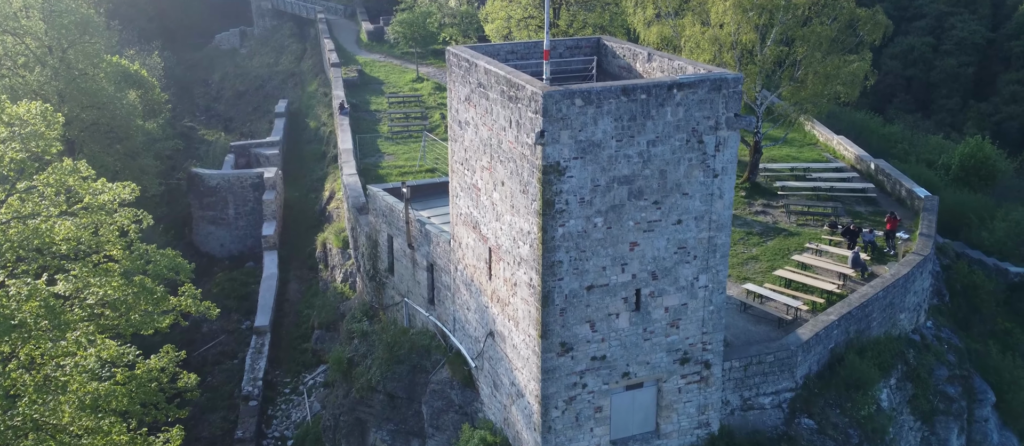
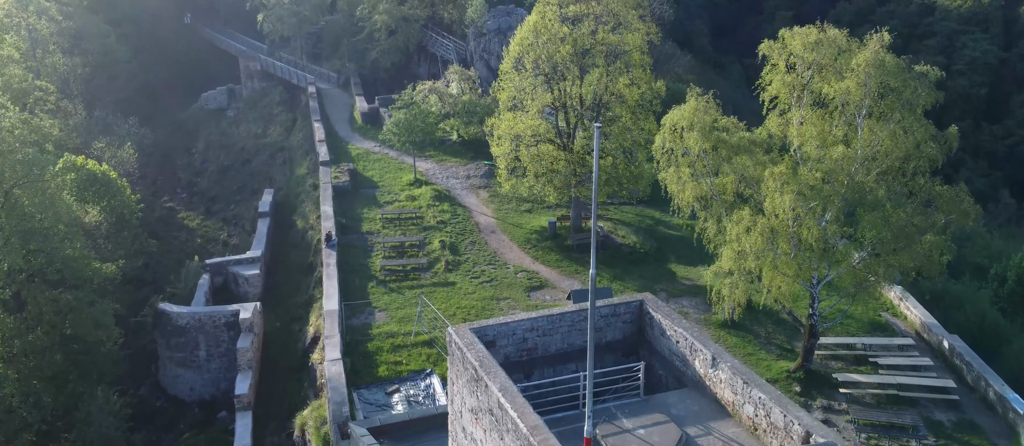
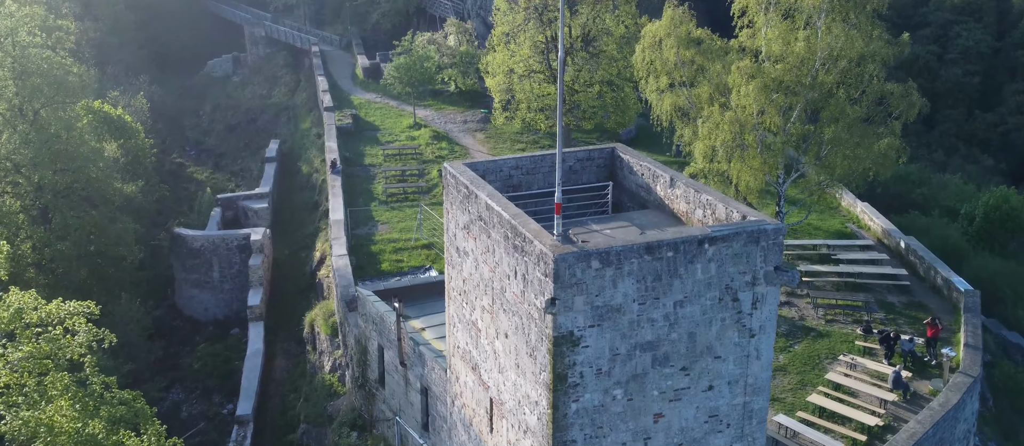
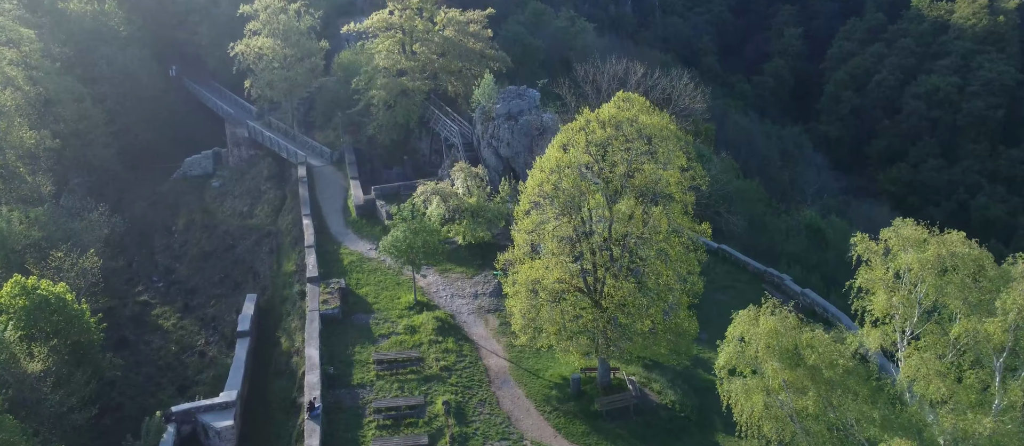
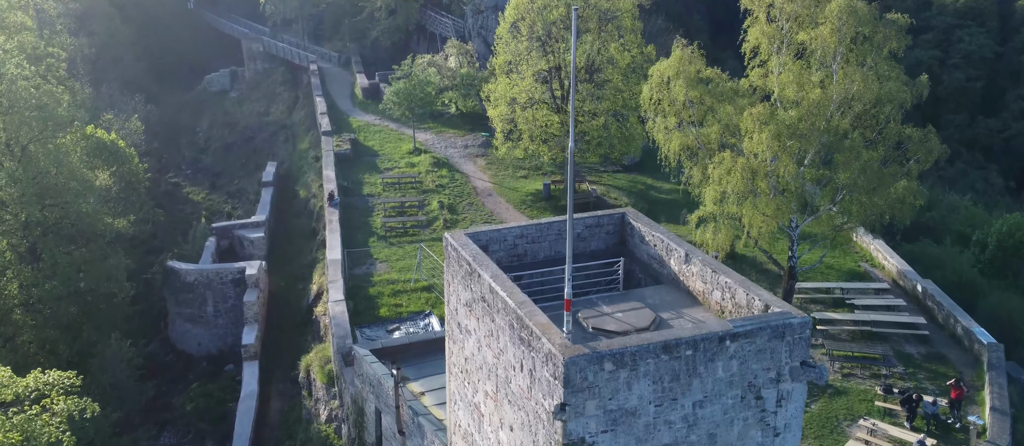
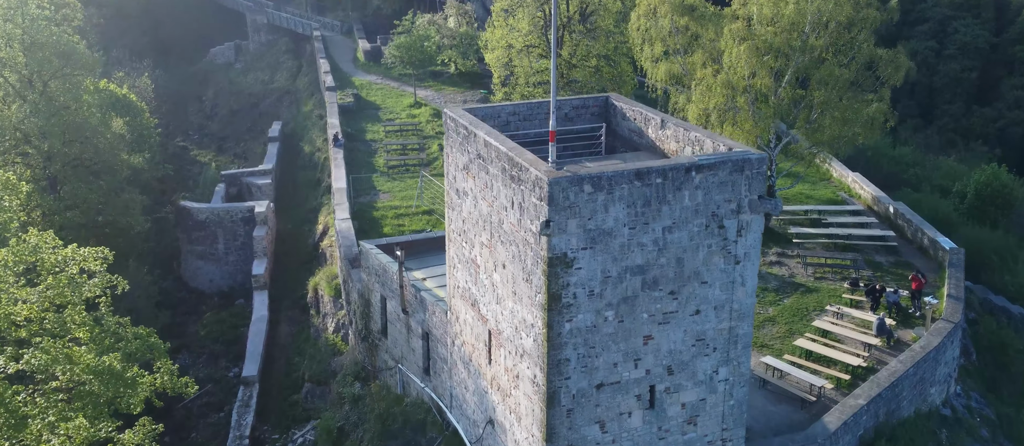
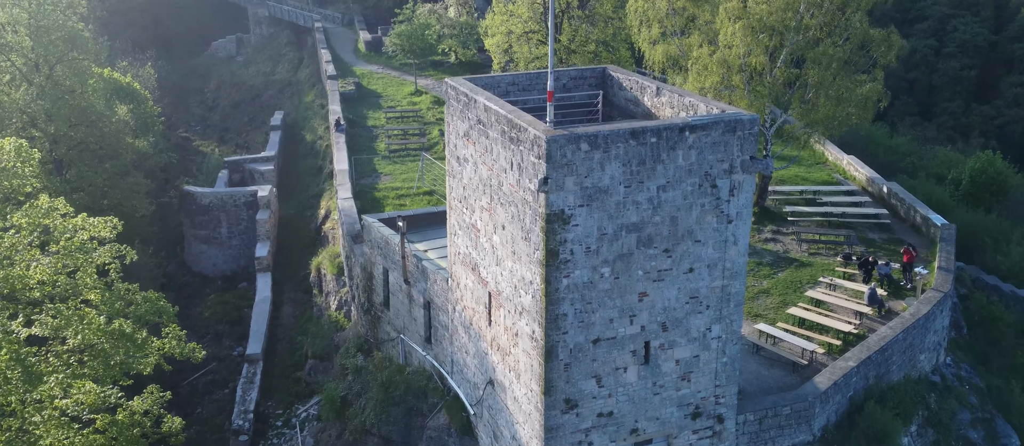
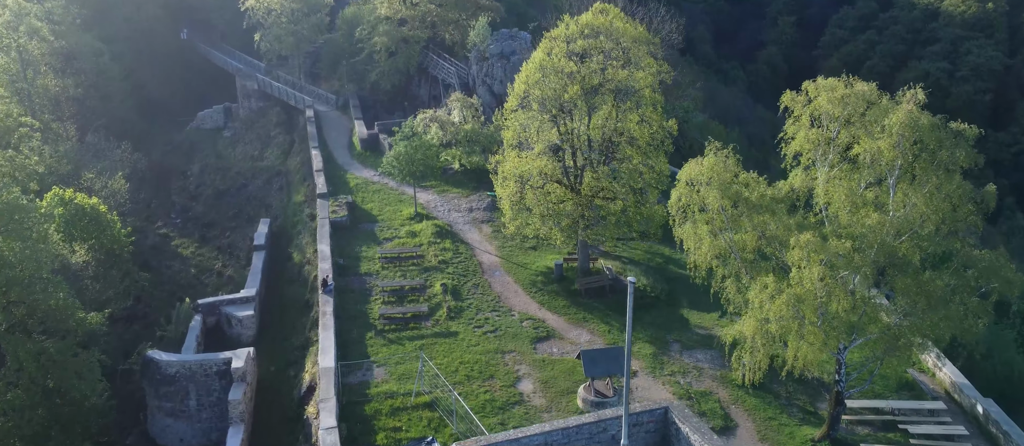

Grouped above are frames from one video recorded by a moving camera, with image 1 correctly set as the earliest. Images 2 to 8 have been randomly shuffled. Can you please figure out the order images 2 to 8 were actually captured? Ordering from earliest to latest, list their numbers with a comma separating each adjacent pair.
7, 6, 3, 5, 2, 8, 4
